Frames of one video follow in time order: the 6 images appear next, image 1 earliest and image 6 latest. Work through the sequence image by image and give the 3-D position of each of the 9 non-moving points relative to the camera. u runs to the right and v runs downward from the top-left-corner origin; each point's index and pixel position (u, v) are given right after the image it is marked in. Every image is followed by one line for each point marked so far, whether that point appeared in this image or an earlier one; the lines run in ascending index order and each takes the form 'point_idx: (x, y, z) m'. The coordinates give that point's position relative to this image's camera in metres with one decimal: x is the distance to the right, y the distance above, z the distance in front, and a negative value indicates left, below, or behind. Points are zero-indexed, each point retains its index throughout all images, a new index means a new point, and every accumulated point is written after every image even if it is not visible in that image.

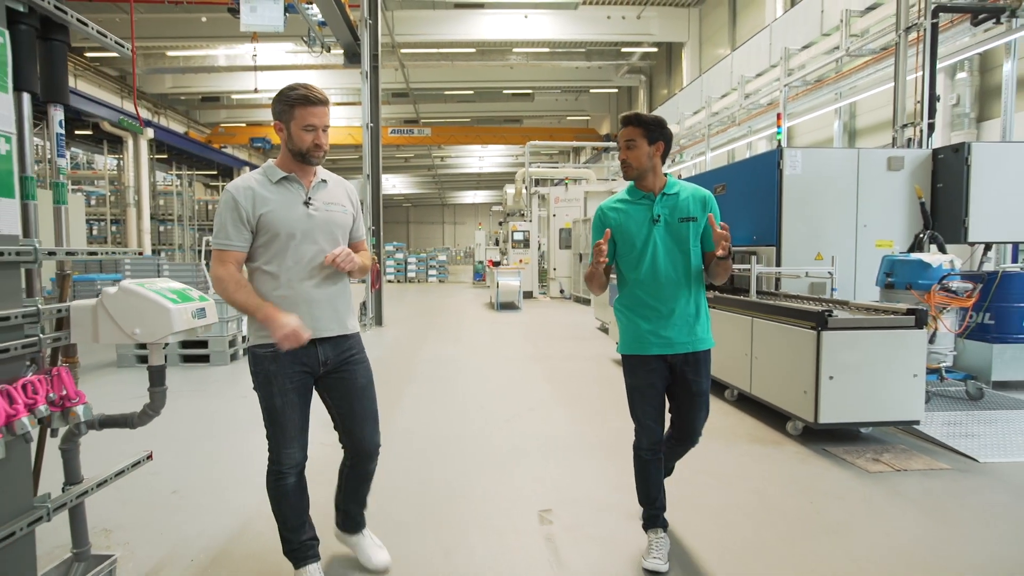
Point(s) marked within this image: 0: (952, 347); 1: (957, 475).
0: (+2.8, -0.4, +3.4) m
1: (+2.0, -0.9, +2.5) m
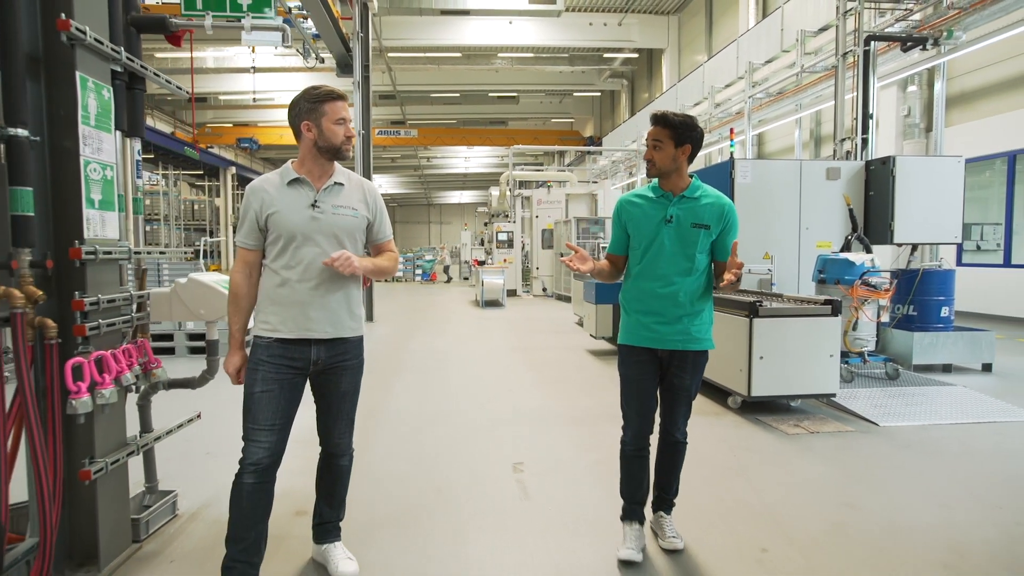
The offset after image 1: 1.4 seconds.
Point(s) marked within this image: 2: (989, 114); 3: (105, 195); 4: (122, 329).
0: (+2.6, -0.3, +3.9) m
1: (+1.9, -0.8, +3.0) m
2: (+6.1, +2.2, +6.8) m
3: (-1.3, +0.3, +1.7) m
4: (-1.2, -0.1, +1.7) m
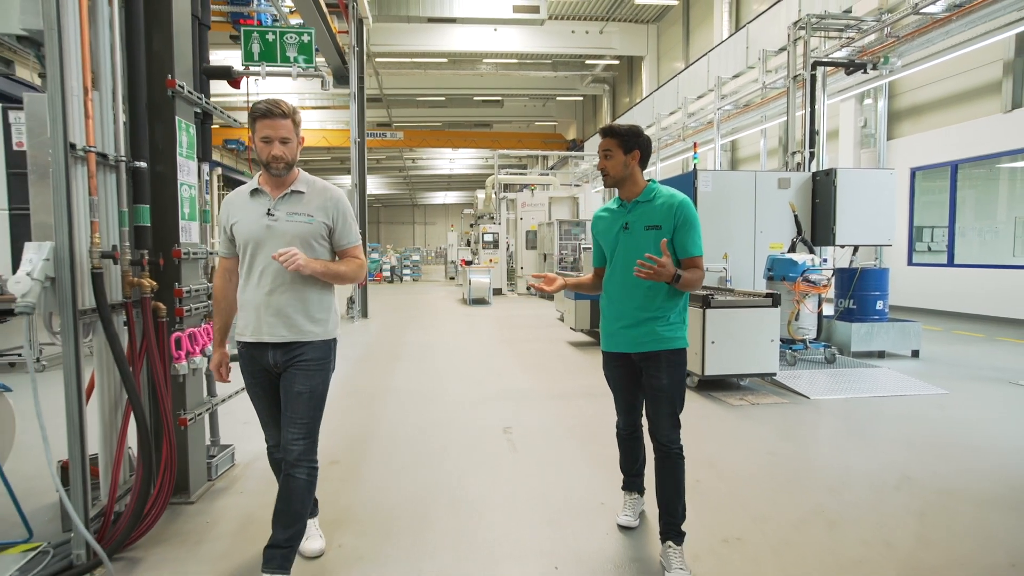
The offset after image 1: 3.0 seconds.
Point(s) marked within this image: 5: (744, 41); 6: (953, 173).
0: (+2.5, -0.3, +4.5) m
1: (+1.9, -0.8, +3.6) m
2: (+5.9, +2.3, +7.5) m
3: (-1.3, +0.3, +2.1) m
4: (-1.3, -0.1, +2.2) m
5: (+3.4, +3.6, +7.9) m
6: (+6.0, +1.6, +7.4) m
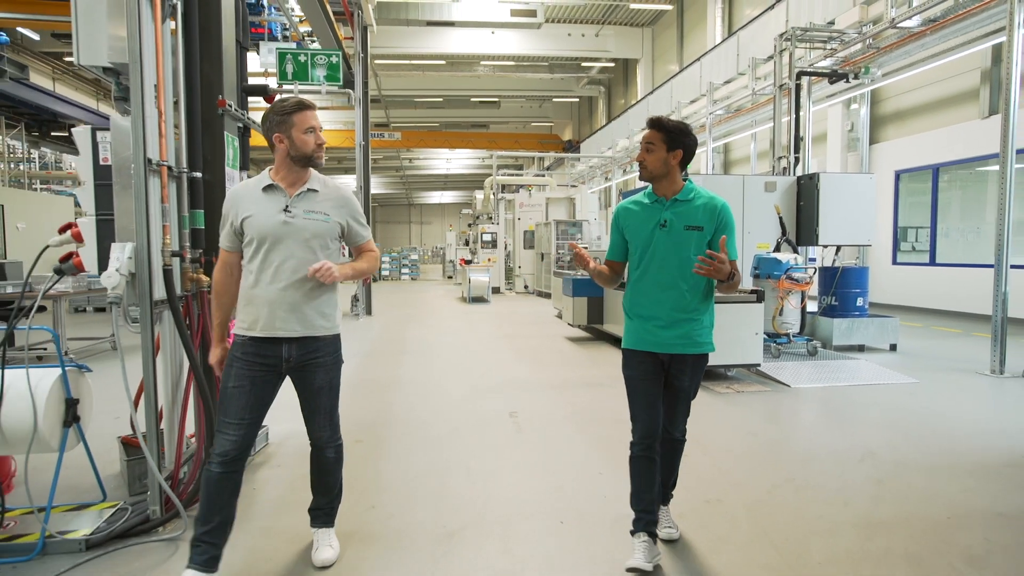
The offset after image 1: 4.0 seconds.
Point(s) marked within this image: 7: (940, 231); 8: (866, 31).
0: (+2.6, -0.3, +4.8) m
1: (+1.9, -0.8, +3.9) m
2: (+5.9, +2.3, +7.8) m
3: (-1.2, +0.3, +2.4) m
4: (-1.2, -0.1, +2.5) m
5: (+3.4, +3.6, +8.2) m
6: (+6.0, +1.6, +7.7) m
7: (+6.2, +0.8, +7.9) m
8: (+3.6, +2.6, +5.5) m
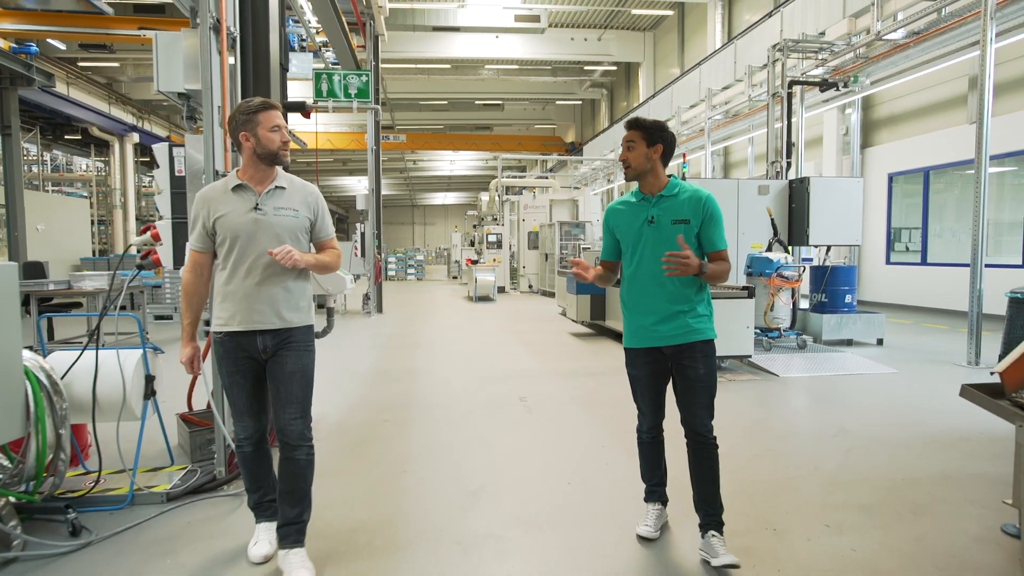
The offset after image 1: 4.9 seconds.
0: (+2.6, -0.2, +5.1) m
1: (+2.0, -0.7, +4.2) m
2: (+6.0, +2.3, +8.1) m
3: (-1.2, +0.4, +2.7) m
4: (-1.2, -0.1, +2.8) m
5: (+3.5, +3.7, +8.5) m
6: (+6.1, +1.6, +8.0) m
7: (+6.3, +0.9, +8.1) m
8: (+3.7, +2.6, +5.8) m
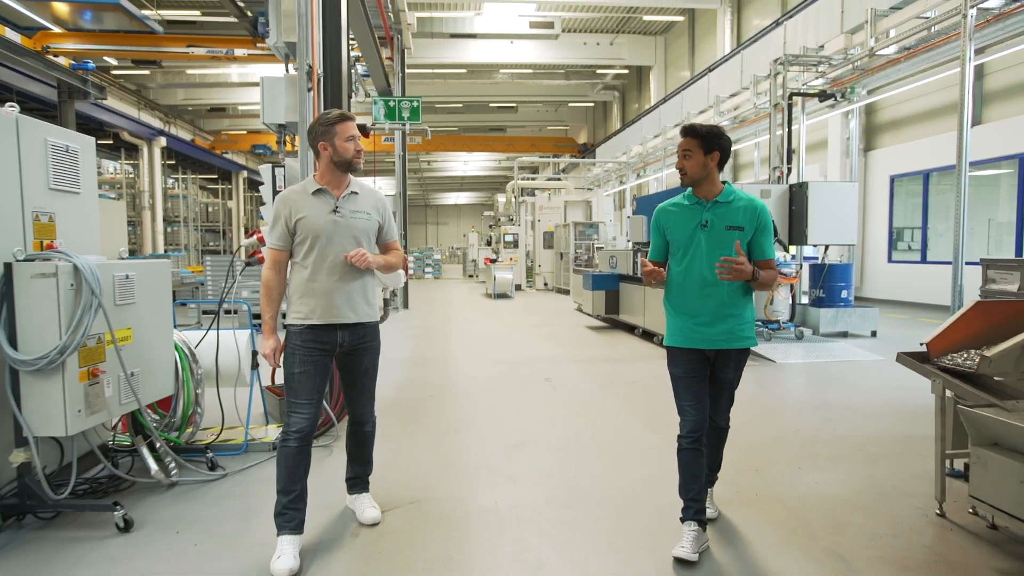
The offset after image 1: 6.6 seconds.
0: (+2.9, -0.2, +5.6) m
1: (+2.2, -0.7, +4.7) m
2: (+6.3, +2.4, +8.5) m
3: (-1.0, +0.4, +3.3) m
4: (-1.0, 0.0, +3.3) m
5: (+3.8, +3.7, +9.0) m
6: (+6.4, +1.7, +8.4) m
7: (+6.6, +0.9, +8.5) m
8: (+3.9, +2.7, +6.3) m
